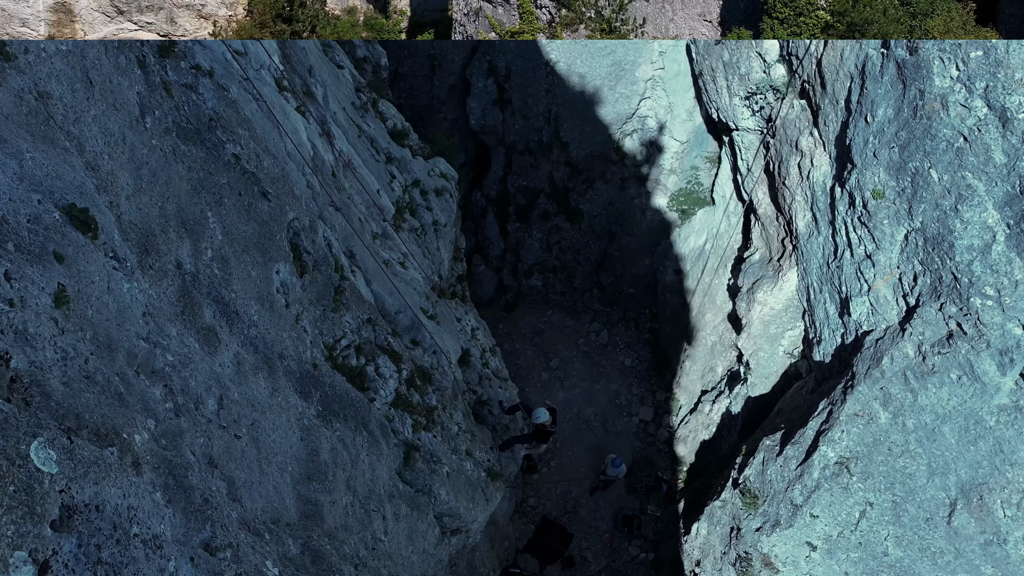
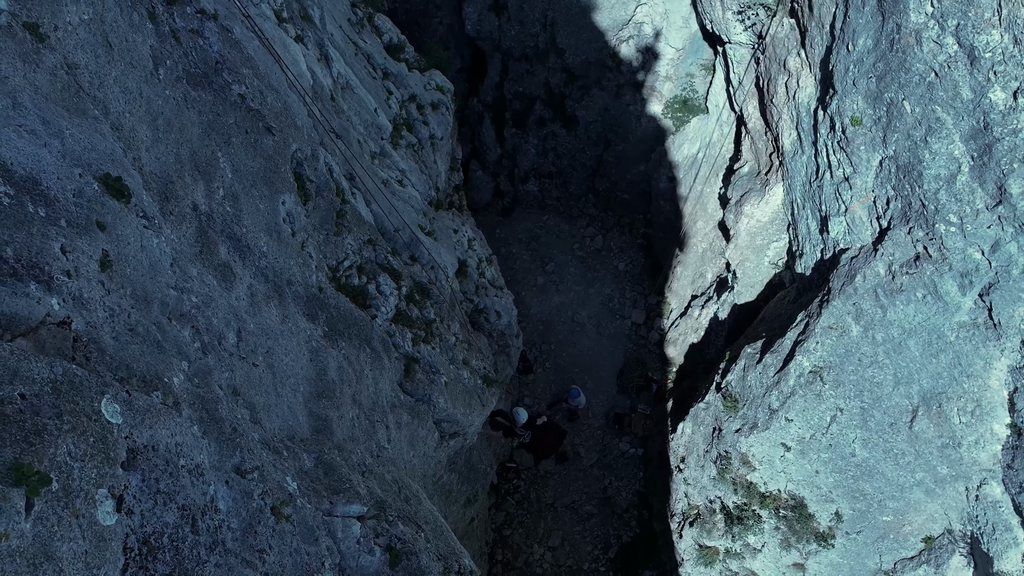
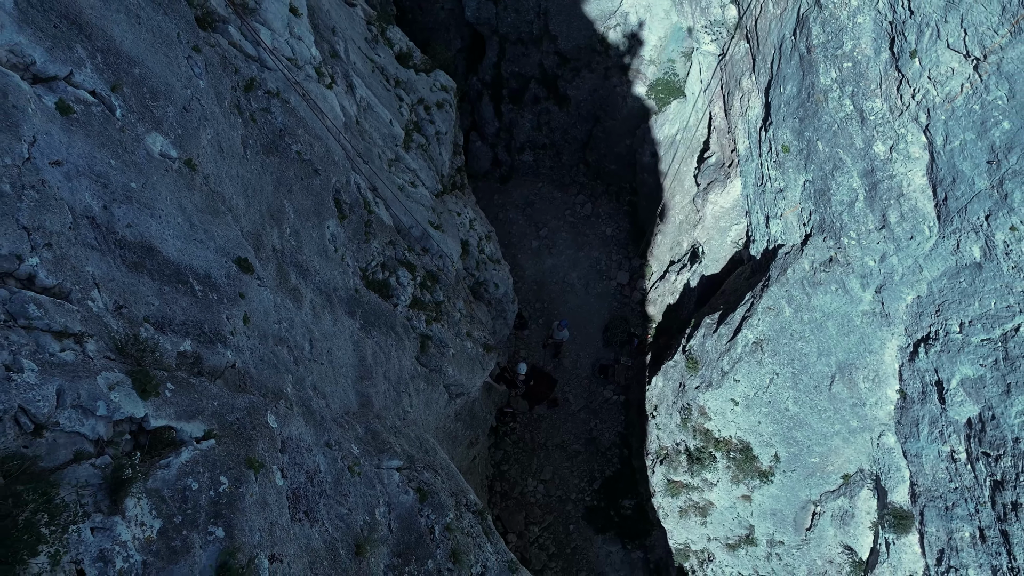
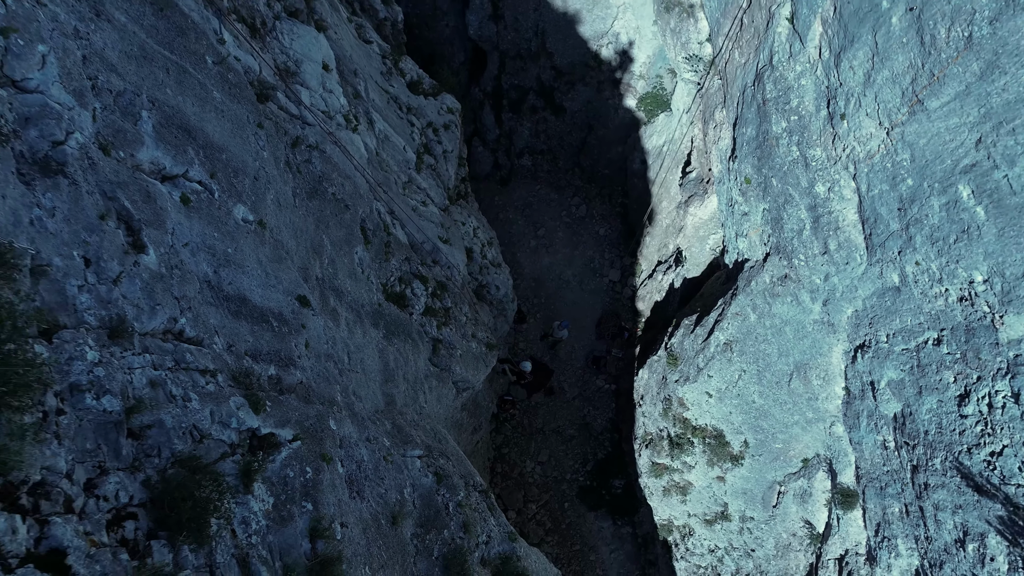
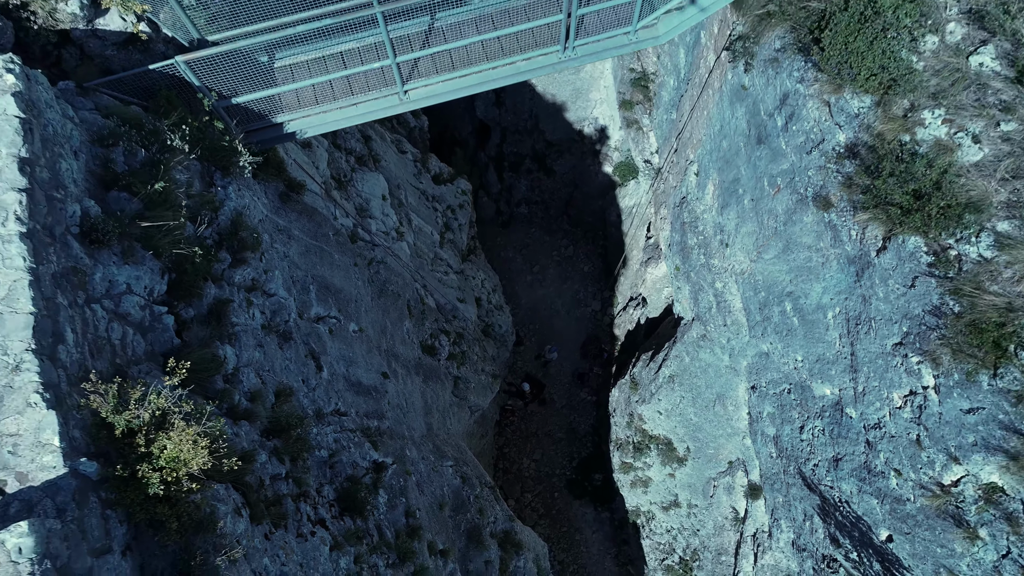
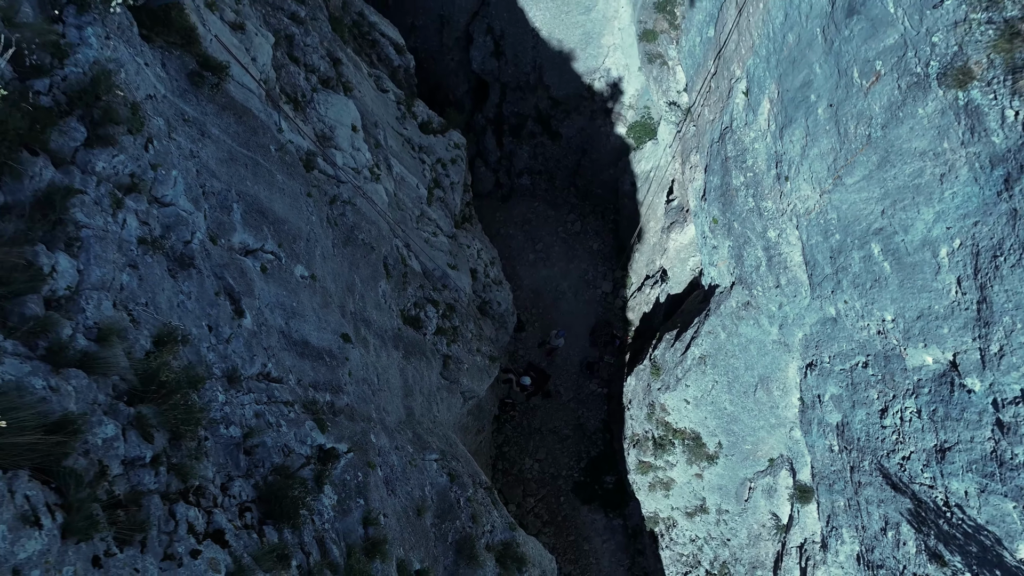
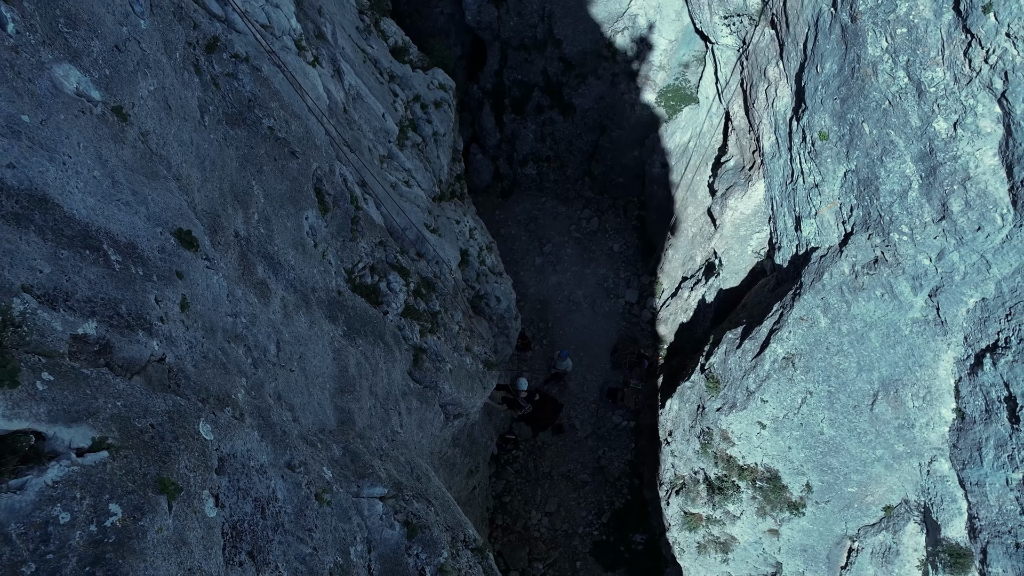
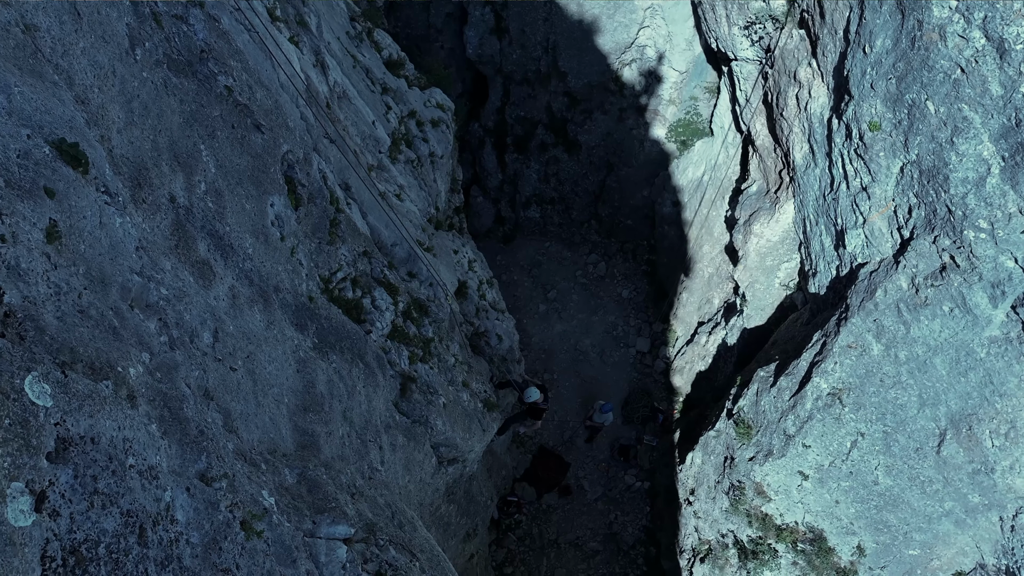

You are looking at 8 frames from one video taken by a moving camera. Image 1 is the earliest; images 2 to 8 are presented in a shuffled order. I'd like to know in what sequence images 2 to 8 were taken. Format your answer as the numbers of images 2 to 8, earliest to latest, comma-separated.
8, 2, 7, 3, 4, 6, 5
